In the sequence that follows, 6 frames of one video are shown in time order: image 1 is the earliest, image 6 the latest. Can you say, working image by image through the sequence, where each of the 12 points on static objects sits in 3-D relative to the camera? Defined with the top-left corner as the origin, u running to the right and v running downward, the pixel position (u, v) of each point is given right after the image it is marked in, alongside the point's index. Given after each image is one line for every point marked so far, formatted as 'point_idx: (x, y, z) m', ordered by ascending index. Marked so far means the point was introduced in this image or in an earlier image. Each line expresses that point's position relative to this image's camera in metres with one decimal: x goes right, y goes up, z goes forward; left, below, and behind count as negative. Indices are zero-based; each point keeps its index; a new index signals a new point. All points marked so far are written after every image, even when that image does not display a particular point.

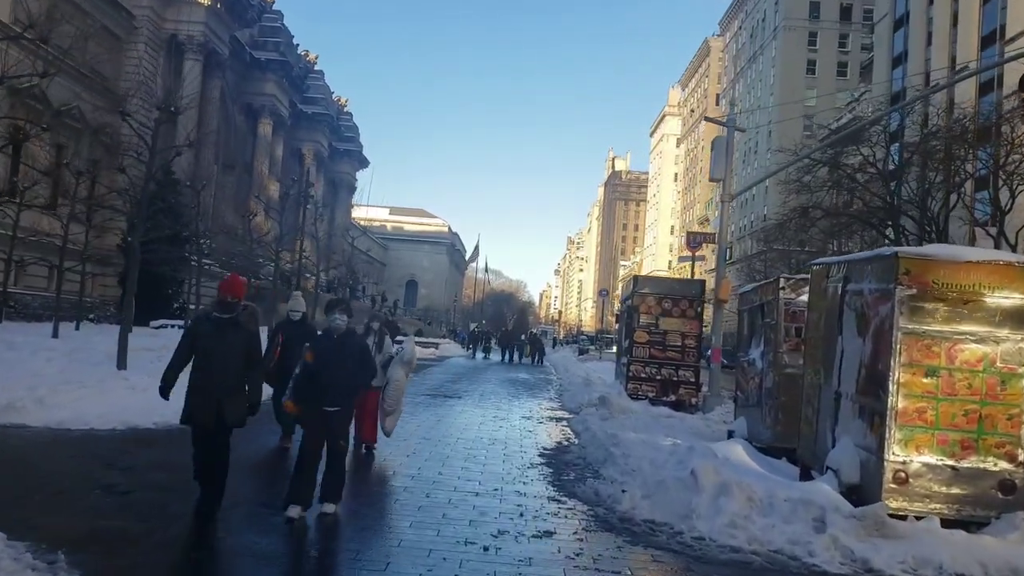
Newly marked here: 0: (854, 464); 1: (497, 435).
0: (+2.8, -1.4, +7.3) m
1: (-0.2, -2.0, +11.9) m
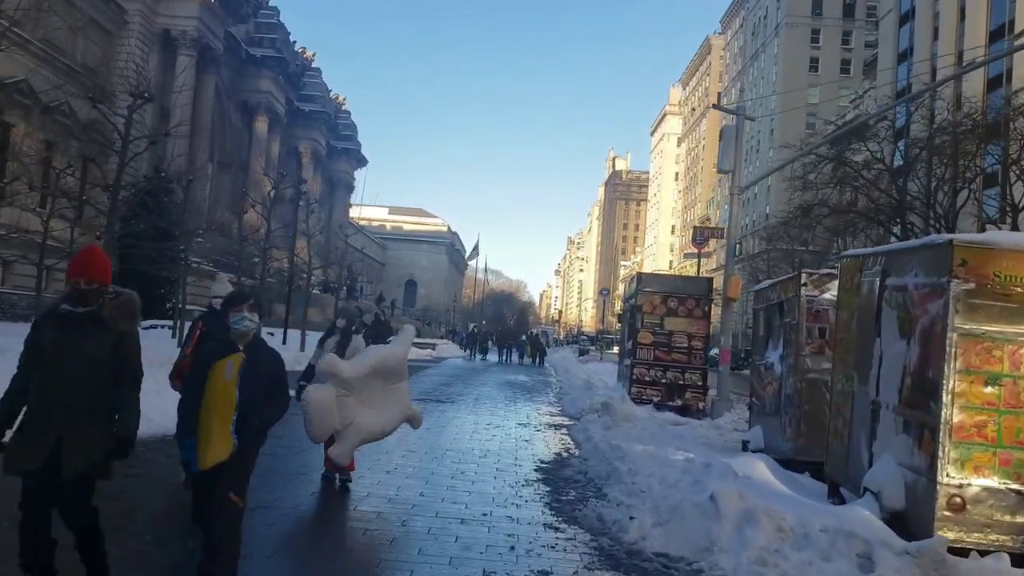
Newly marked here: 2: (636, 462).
0: (+2.7, -1.4, +6.3) m
1: (-0.2, -1.9, +10.9) m
2: (+1.2, -1.6, +8.5) m
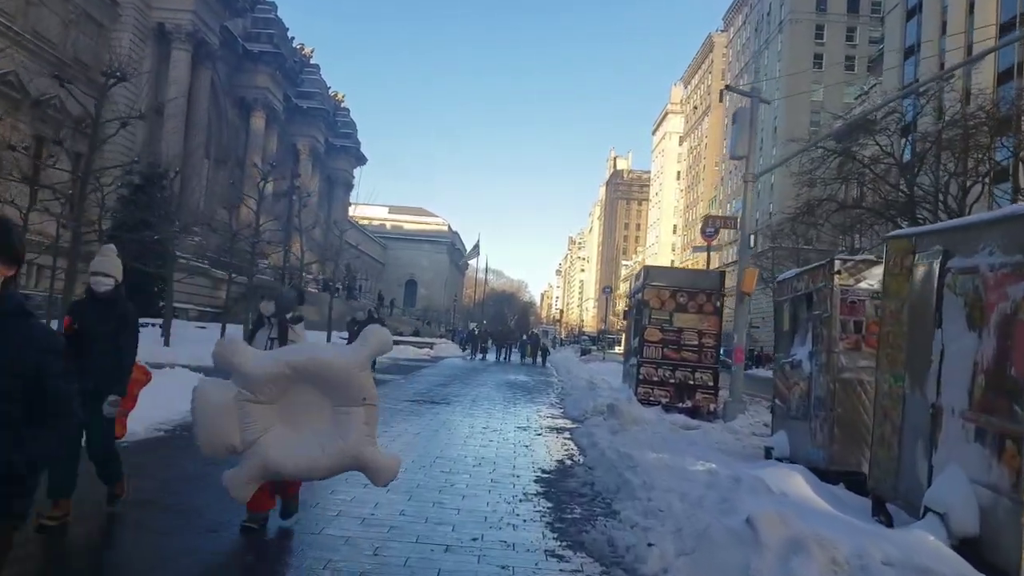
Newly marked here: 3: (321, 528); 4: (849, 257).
0: (+2.7, -1.3, +5.3) m
1: (-0.3, -1.8, +9.9) m
2: (+1.1, -1.5, +7.5) m
3: (-1.2, -1.5, +5.8) m
4: (+3.2, +0.3, +8.5) m
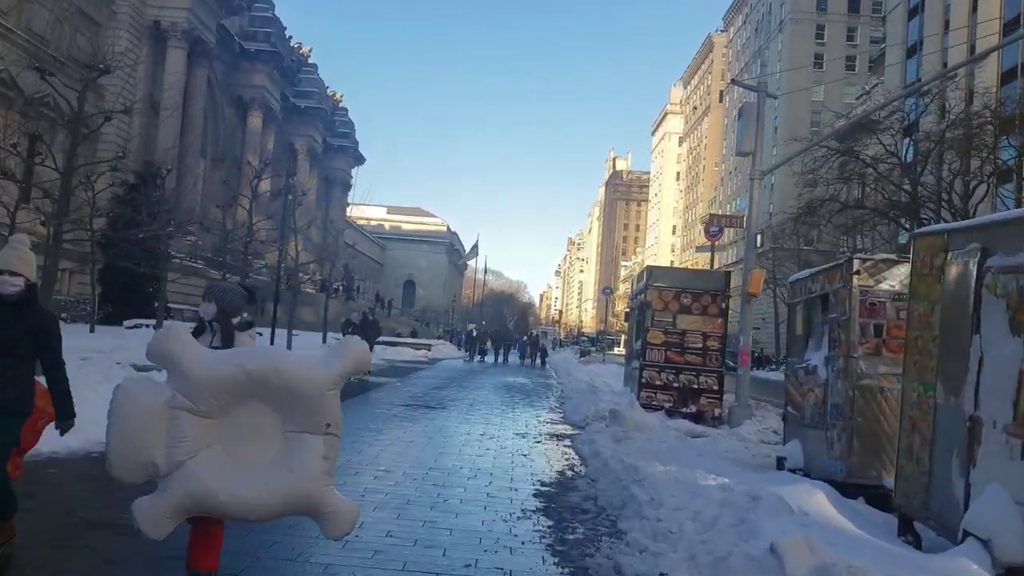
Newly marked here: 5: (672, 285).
0: (+2.7, -1.3, +4.7) m
1: (-0.3, -1.8, +9.4) m
2: (+1.1, -1.5, +6.9) m
3: (-1.2, -1.5, +5.3) m
4: (+3.2, +0.3, +8.0) m
5: (+2.8, +0.1, +15.5) m
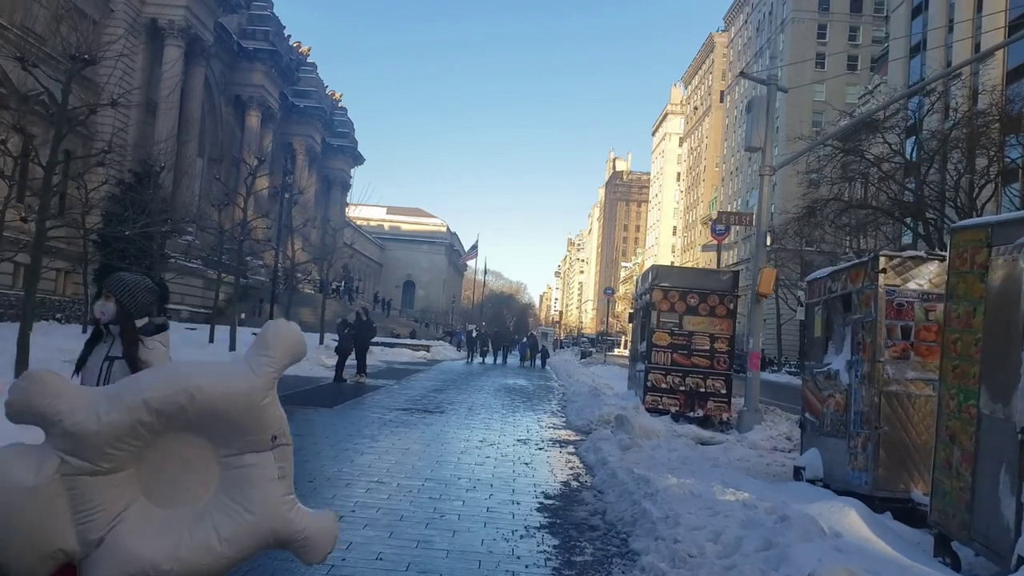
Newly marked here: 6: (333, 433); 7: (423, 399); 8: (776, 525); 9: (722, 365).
0: (+2.7, -1.3, +4.2) m
1: (-0.3, -1.8, +8.8) m
2: (+1.1, -1.5, +6.4) m
3: (-1.2, -1.5, +4.7) m
4: (+3.2, +0.3, +7.4) m
5: (+2.8, +0.1, +15.0) m
6: (-2.2, -1.8, +11.2) m
7: (-1.7, -2.2, +17.5) m
8: (+1.5, -1.4, +5.3) m
9: (+3.5, -1.3, +14.9) m
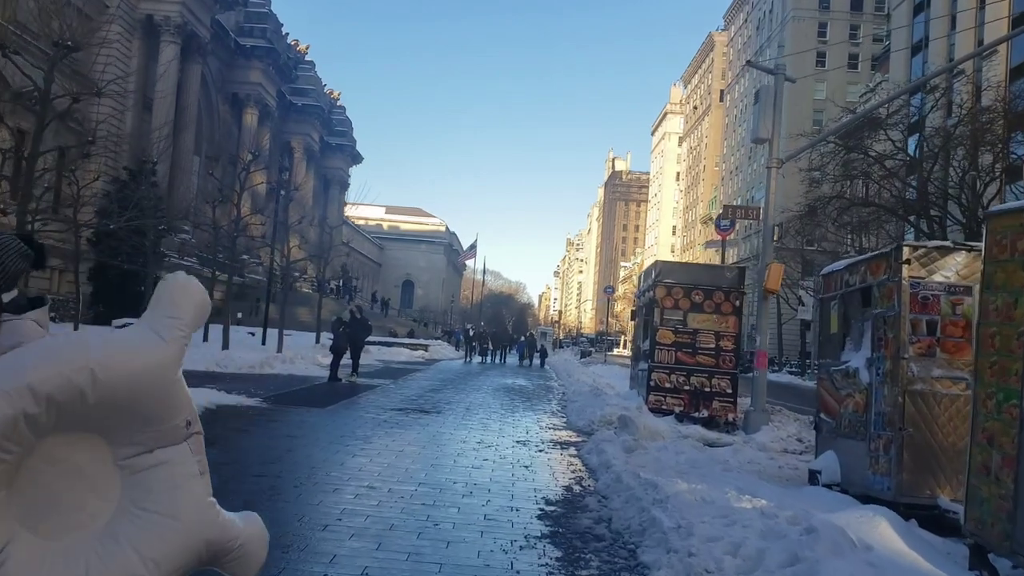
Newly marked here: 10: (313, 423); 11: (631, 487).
0: (+2.7, -1.2, +3.8) m
1: (-0.3, -1.7, +8.4) m
2: (+1.1, -1.5, +5.9) m
3: (-1.2, -1.5, +4.3) m
4: (+3.2, +0.3, +7.0) m
5: (+2.8, +0.1, +14.5) m
6: (-2.2, -1.7, +10.7) m
7: (-1.7, -2.1, +17.0) m
8: (+1.5, -1.3, +4.8) m
9: (+3.5, -1.2, +14.5) m
10: (-2.6, -1.8, +11.9) m
11: (+1.0, -1.6, +7.3) m
